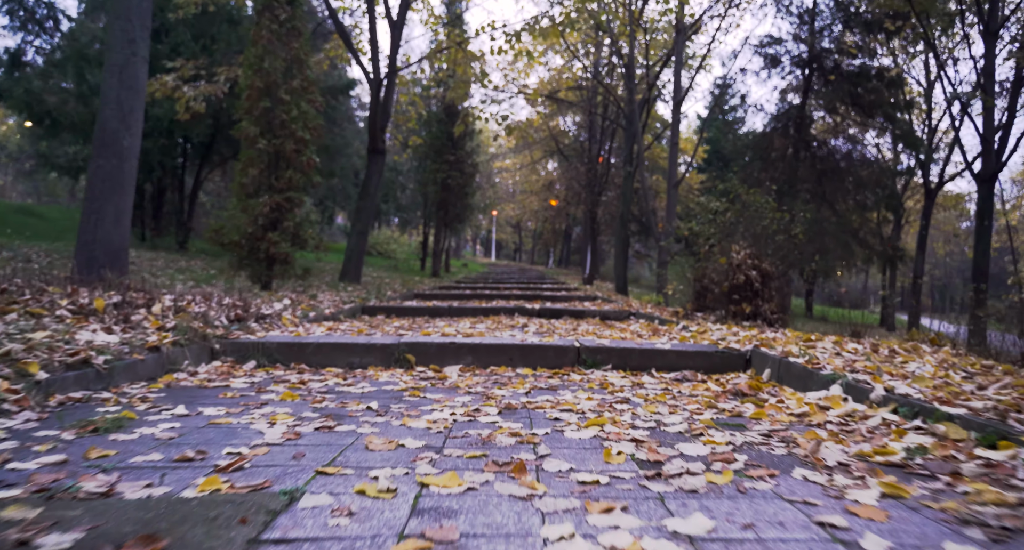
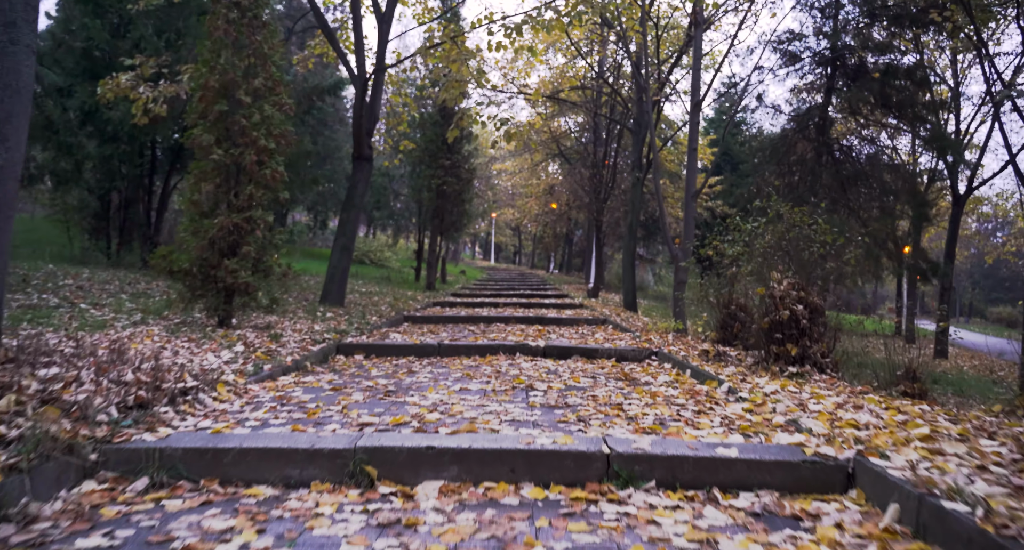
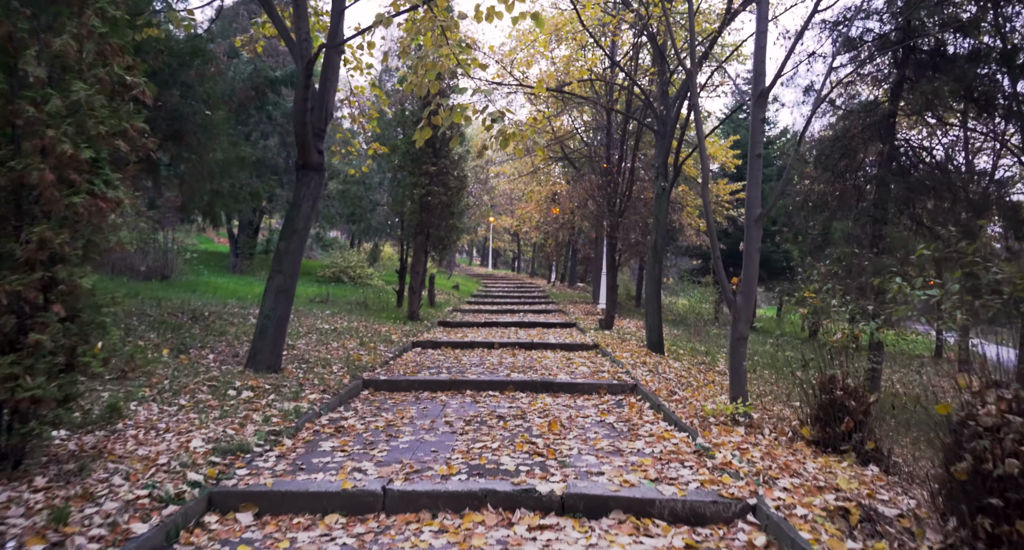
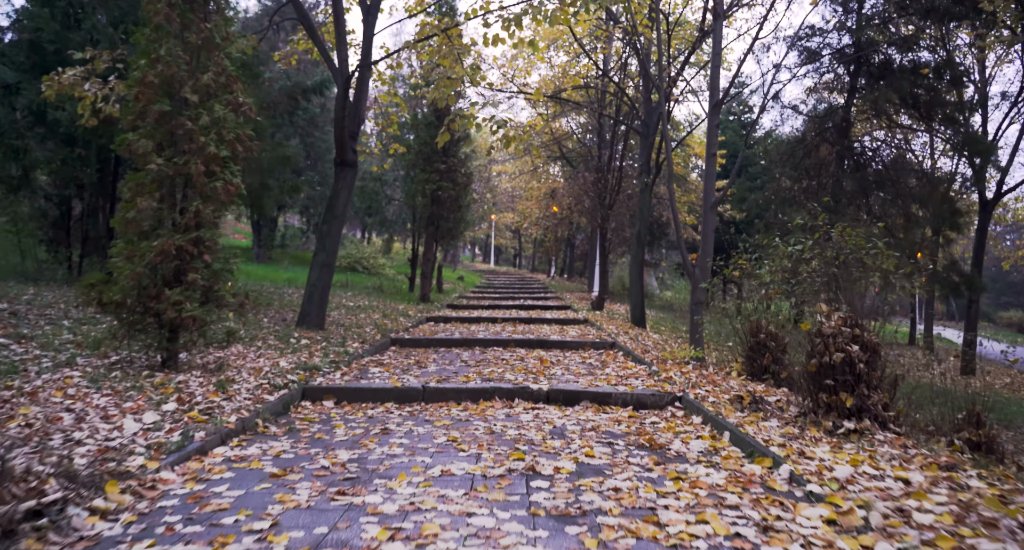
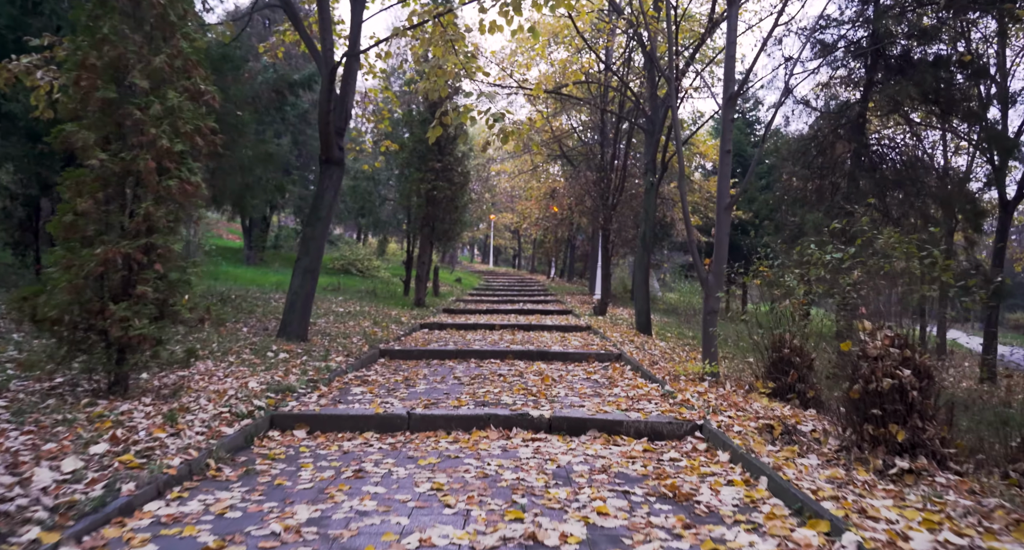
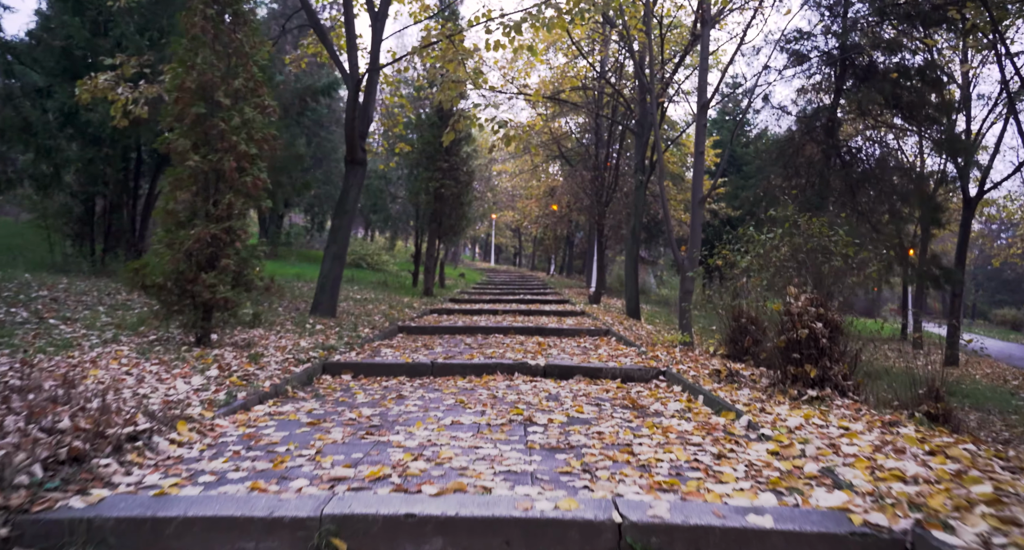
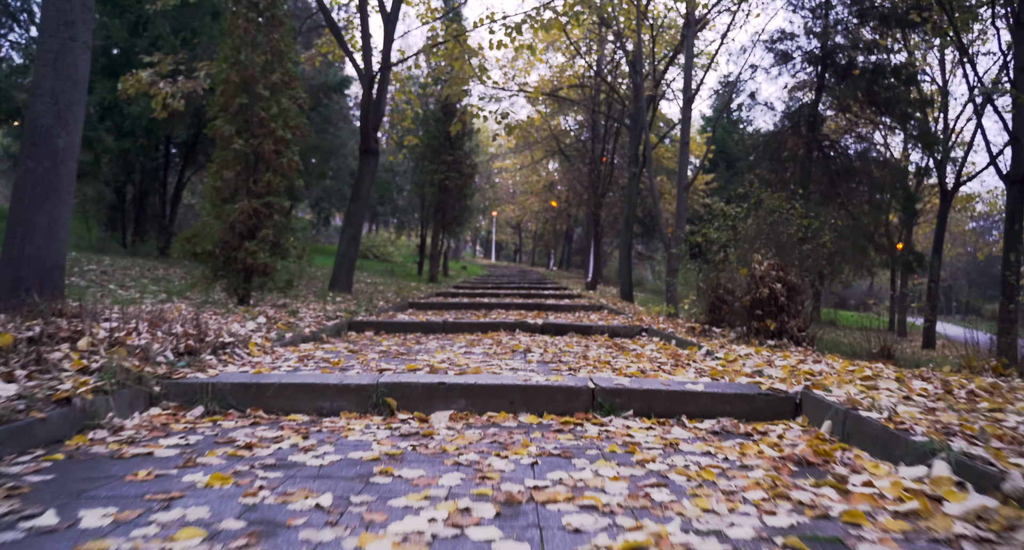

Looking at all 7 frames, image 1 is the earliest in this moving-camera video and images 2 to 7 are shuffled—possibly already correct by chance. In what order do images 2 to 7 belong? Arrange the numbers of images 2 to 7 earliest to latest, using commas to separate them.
7, 2, 6, 4, 5, 3
